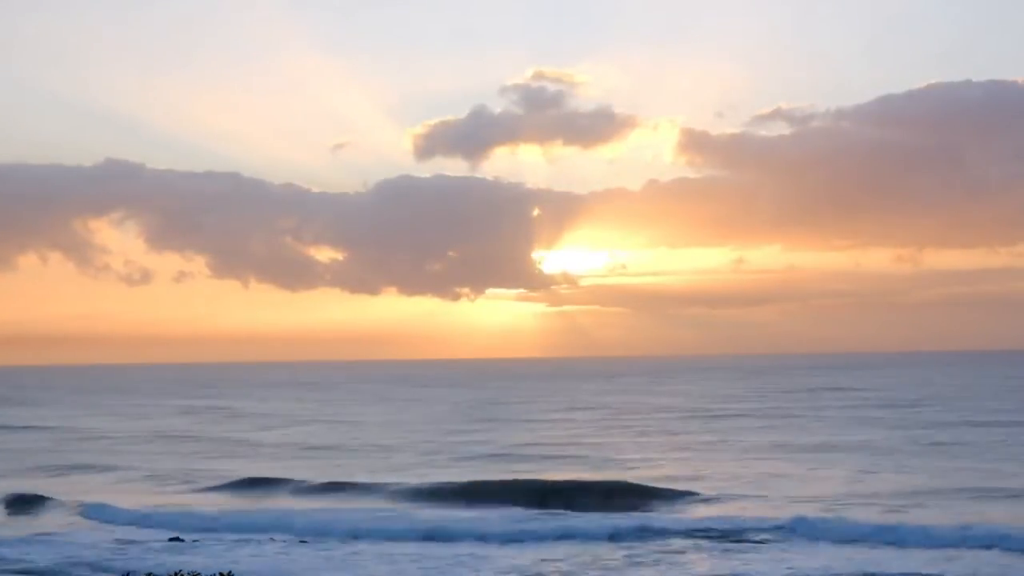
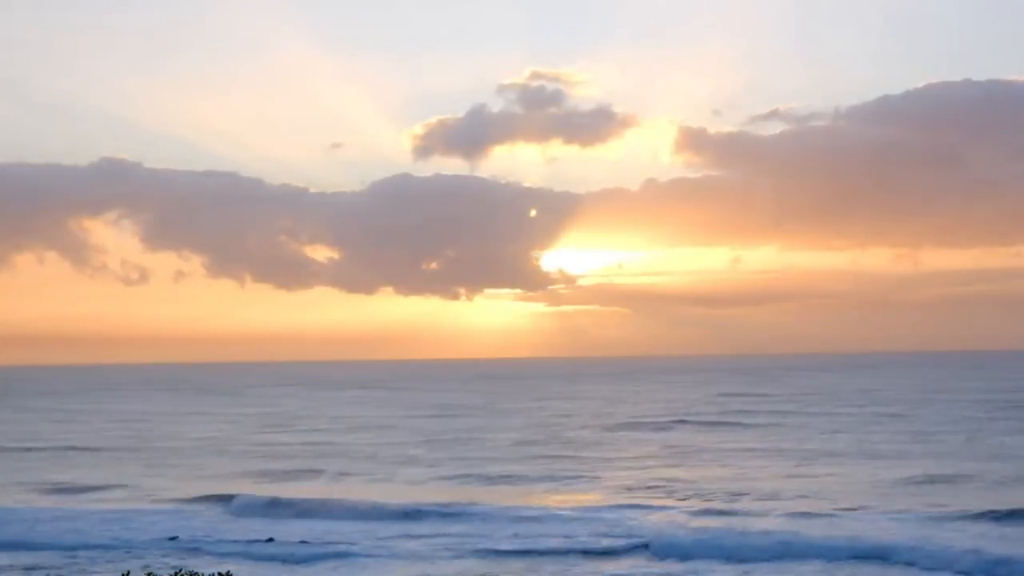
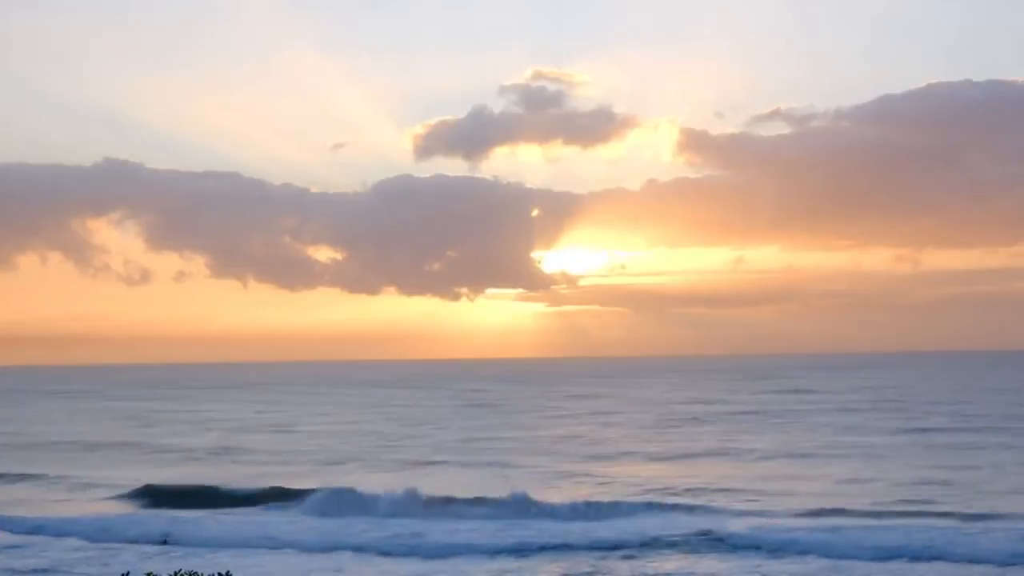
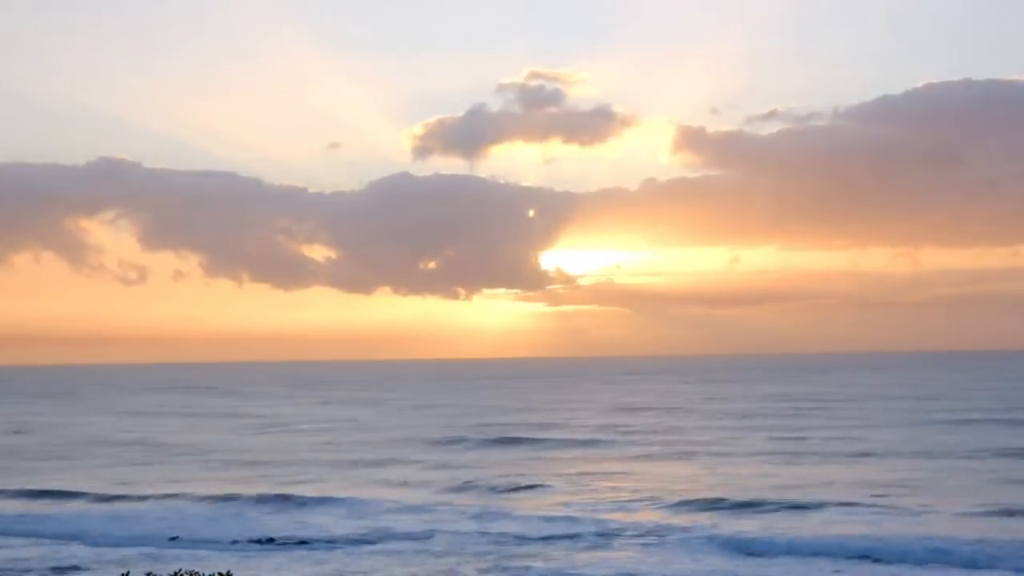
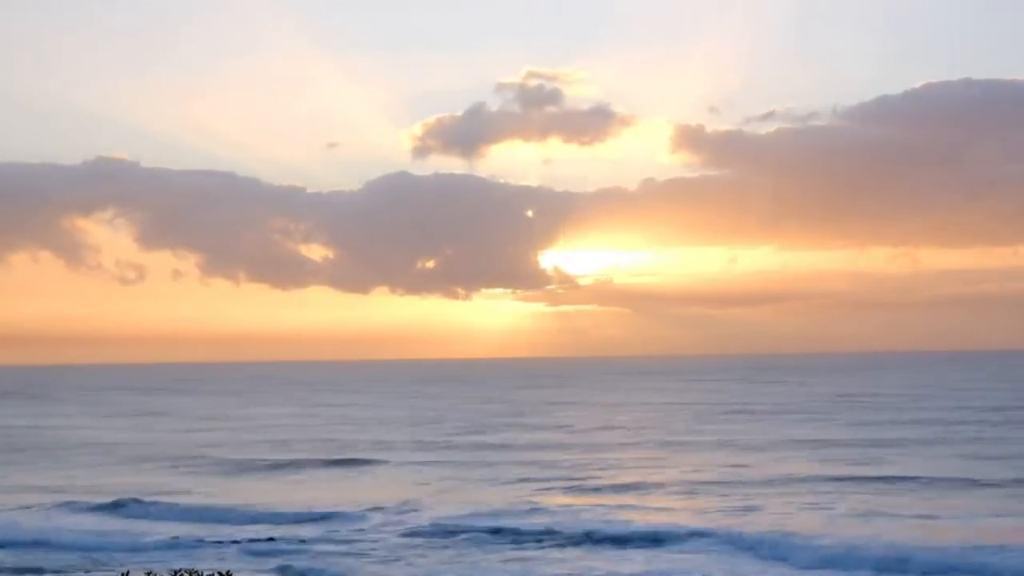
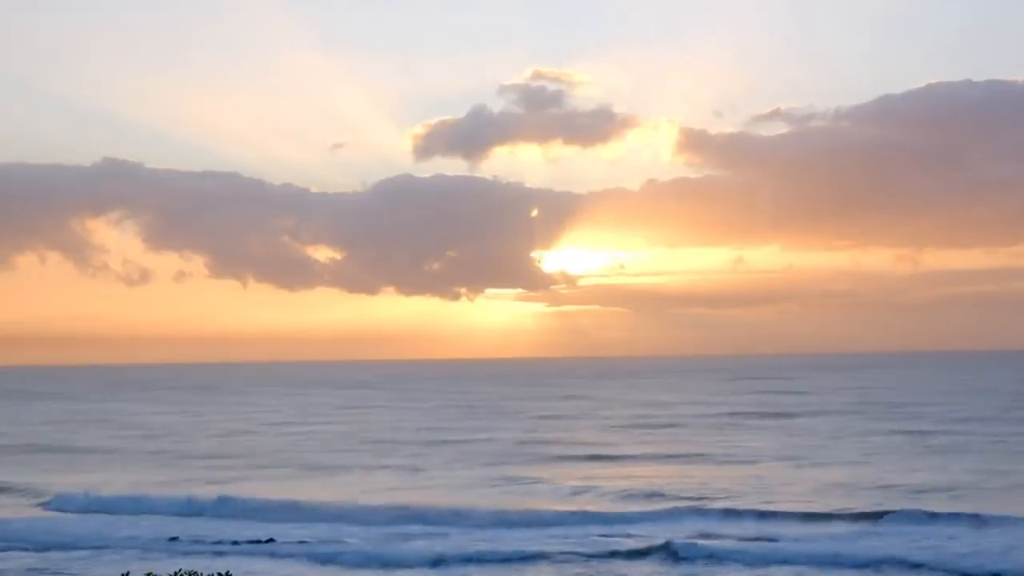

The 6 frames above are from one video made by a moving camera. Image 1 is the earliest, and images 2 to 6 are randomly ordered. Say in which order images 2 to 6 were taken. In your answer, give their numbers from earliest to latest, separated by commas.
3, 6, 2, 4, 5
